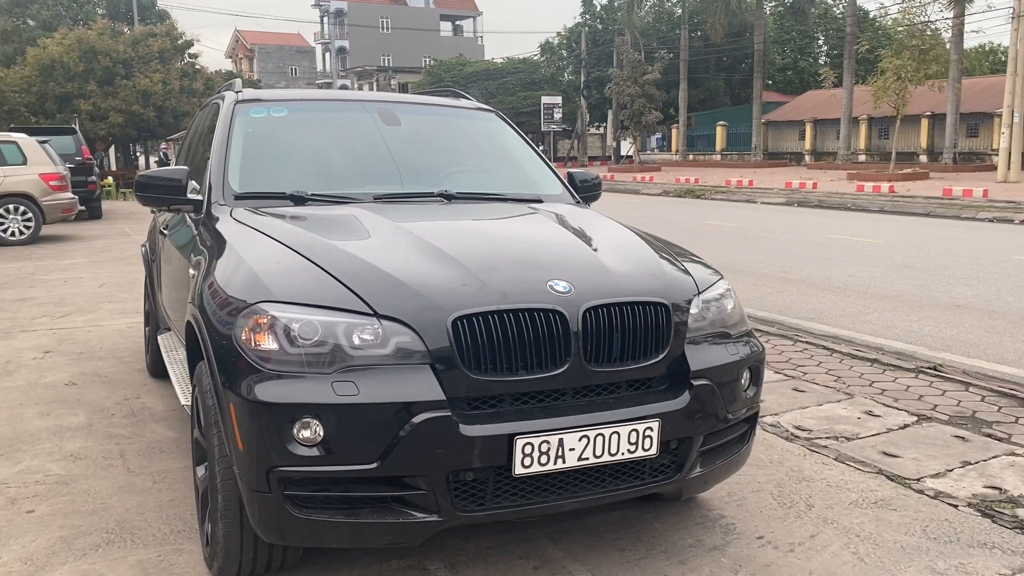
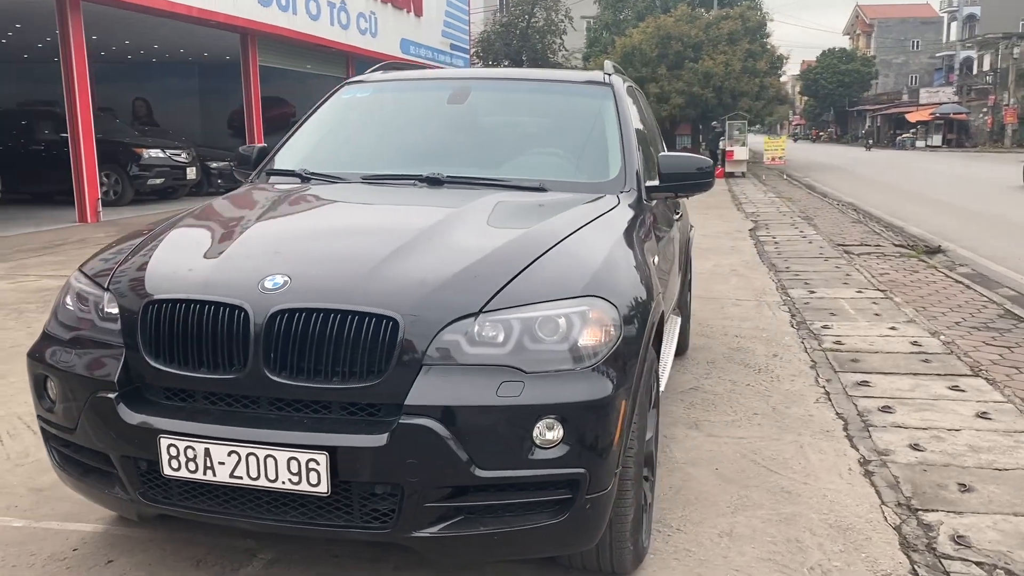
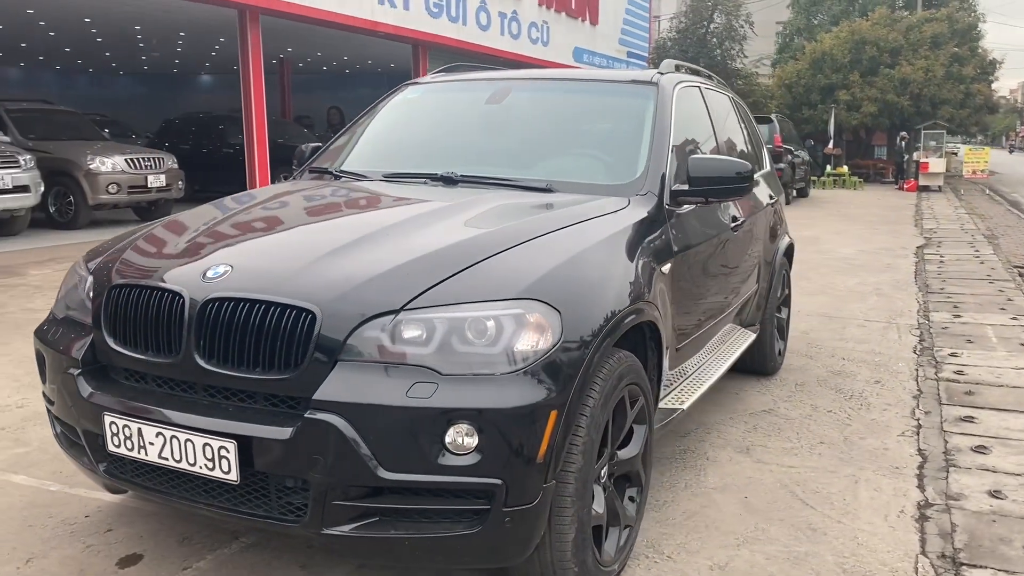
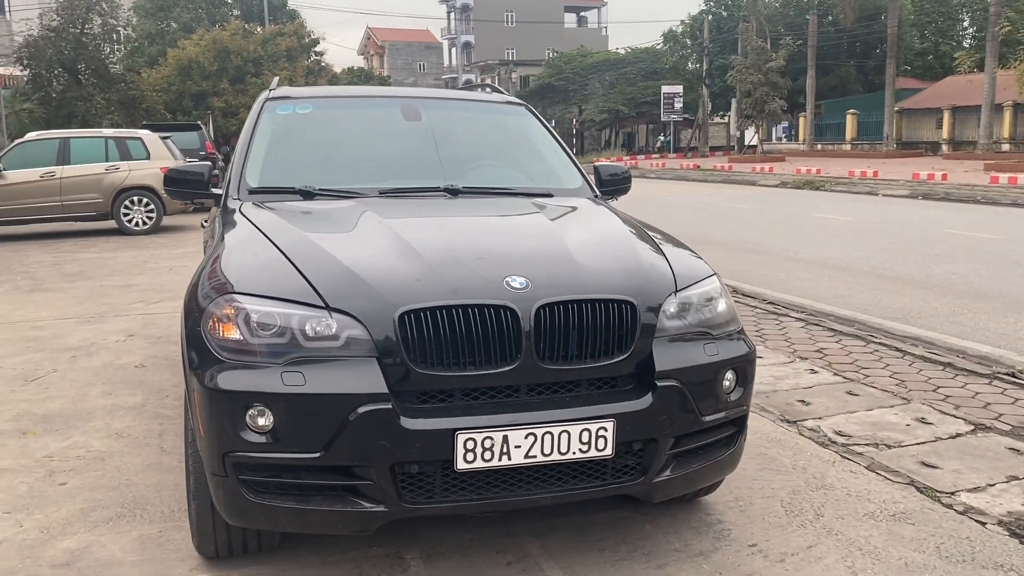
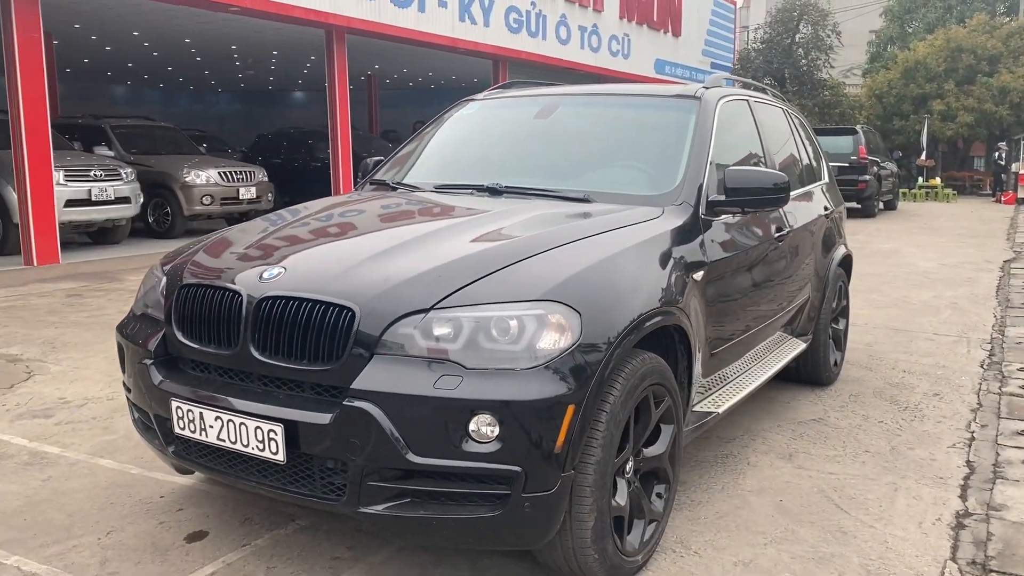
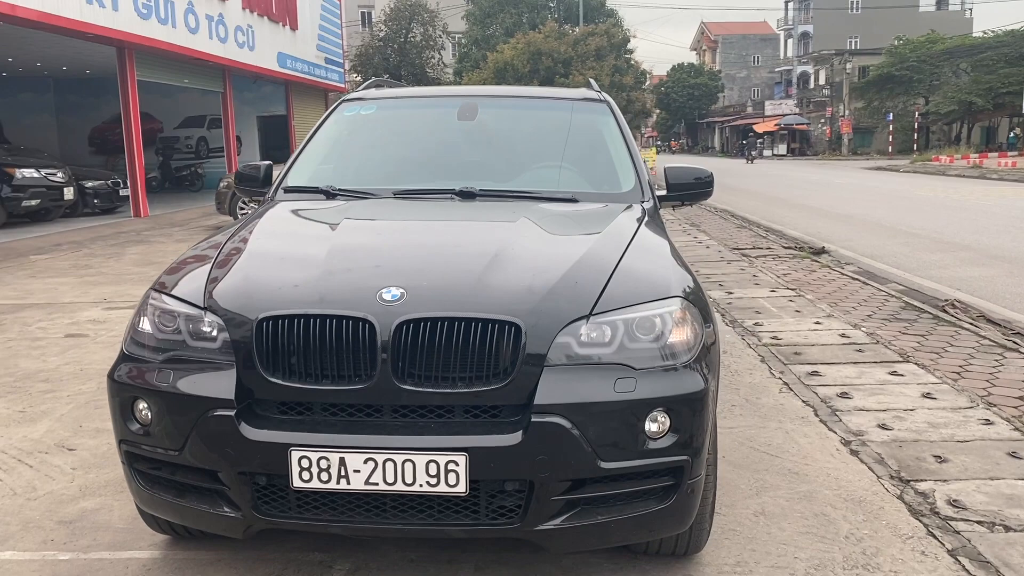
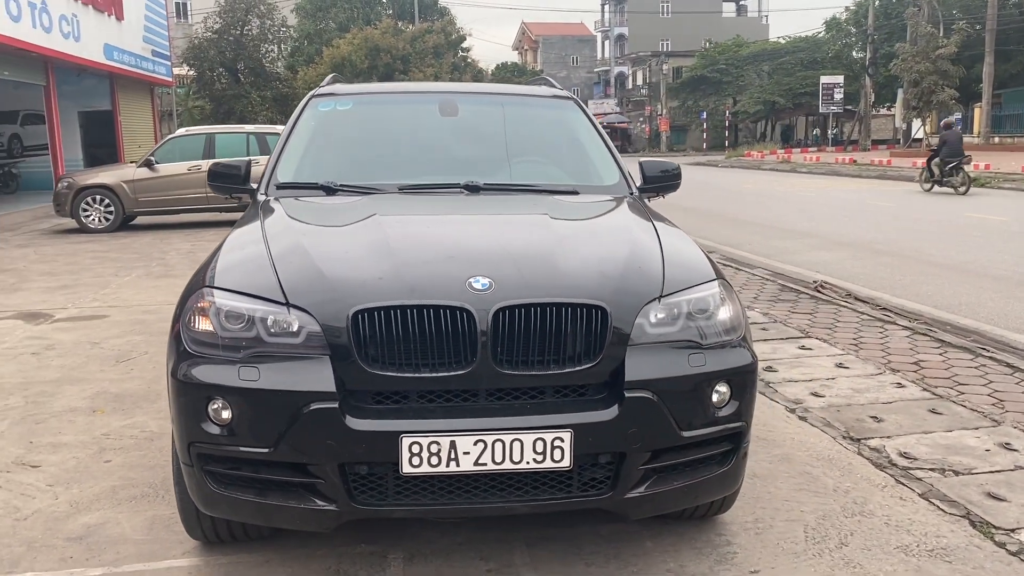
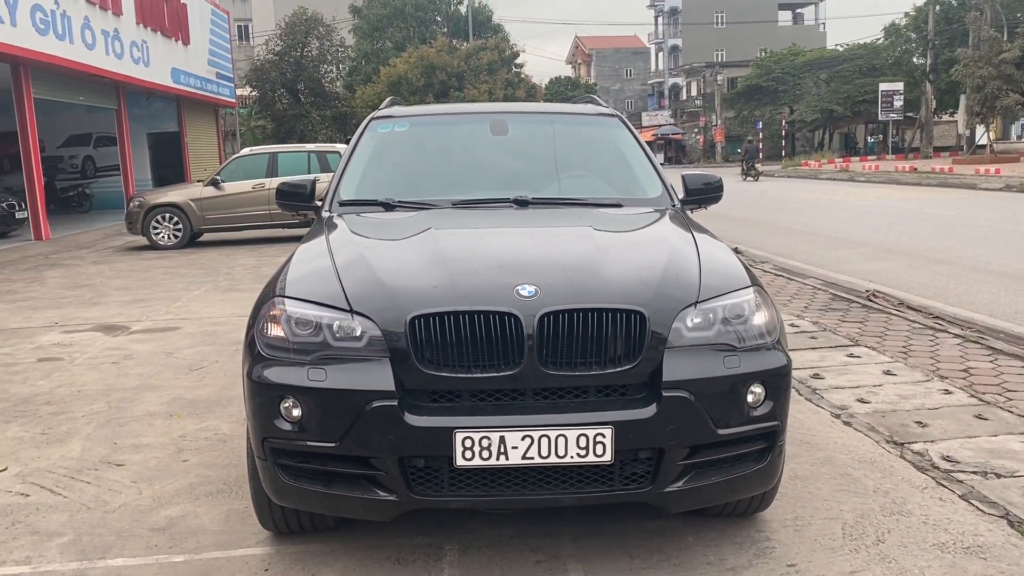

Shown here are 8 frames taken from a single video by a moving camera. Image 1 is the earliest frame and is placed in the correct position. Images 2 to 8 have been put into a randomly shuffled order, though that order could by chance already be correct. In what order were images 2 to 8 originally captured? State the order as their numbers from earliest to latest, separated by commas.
4, 7, 8, 6, 2, 3, 5
